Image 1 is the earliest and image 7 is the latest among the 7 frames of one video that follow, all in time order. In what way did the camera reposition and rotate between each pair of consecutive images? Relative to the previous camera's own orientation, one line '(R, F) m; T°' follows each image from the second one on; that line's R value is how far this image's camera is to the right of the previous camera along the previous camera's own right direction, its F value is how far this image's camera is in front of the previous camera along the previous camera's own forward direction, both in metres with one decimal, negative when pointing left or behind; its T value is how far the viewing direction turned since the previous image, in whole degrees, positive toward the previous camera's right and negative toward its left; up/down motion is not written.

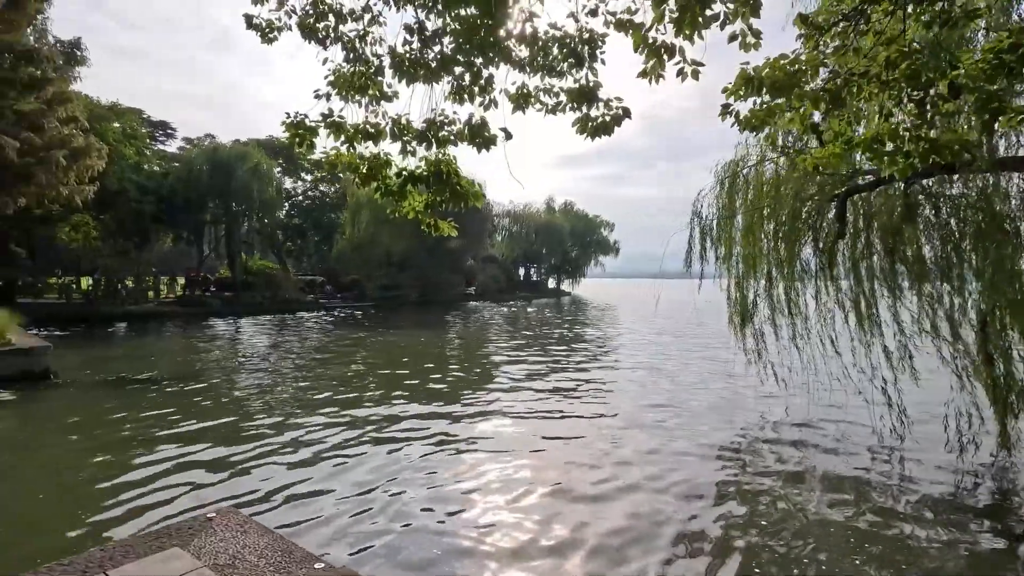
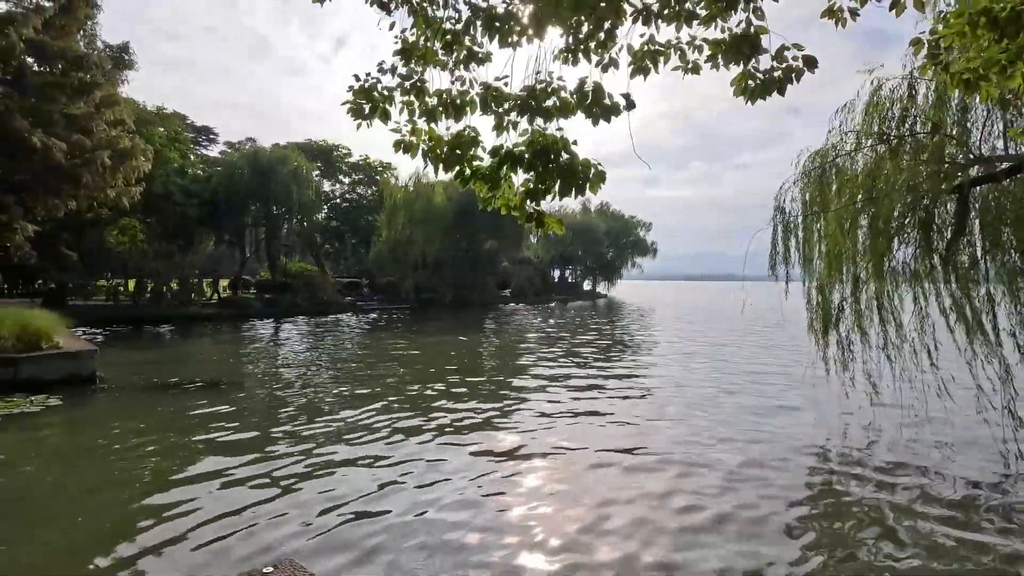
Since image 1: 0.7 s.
(-0.2, +0.3) m; -3°
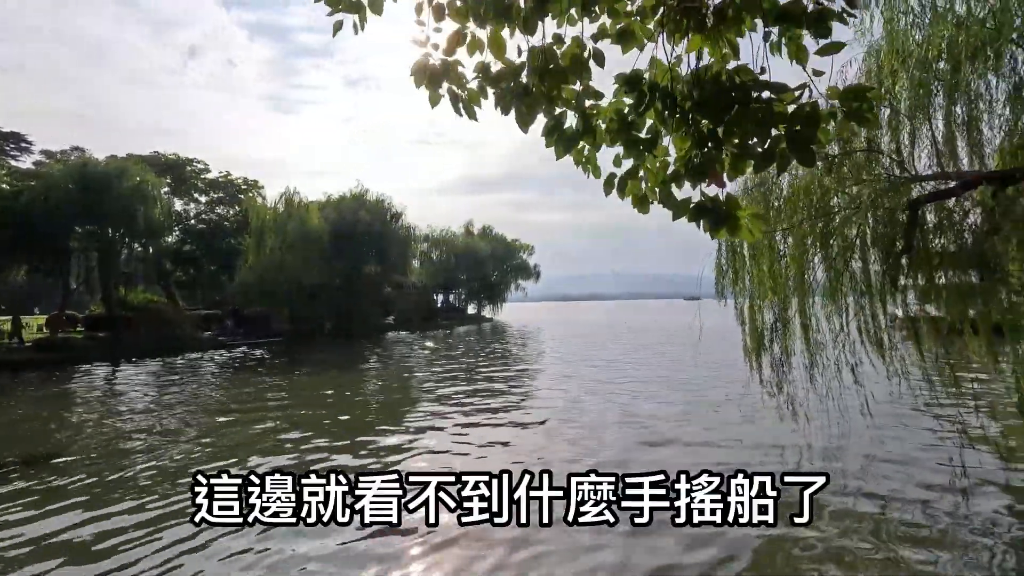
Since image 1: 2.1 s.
(-0.2, +1.2) m; +11°
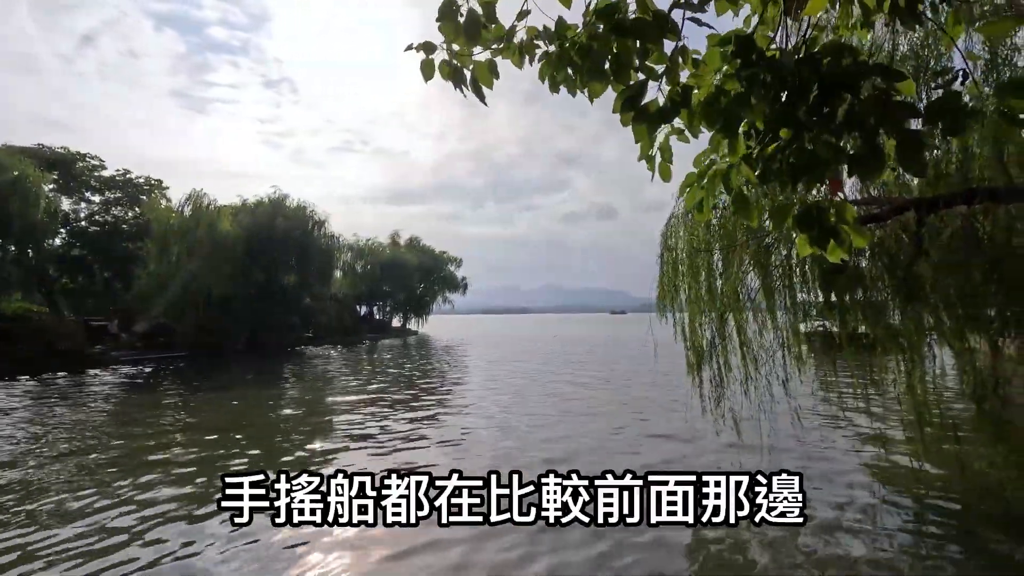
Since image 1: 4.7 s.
(0.0, +0.6) m; +7°
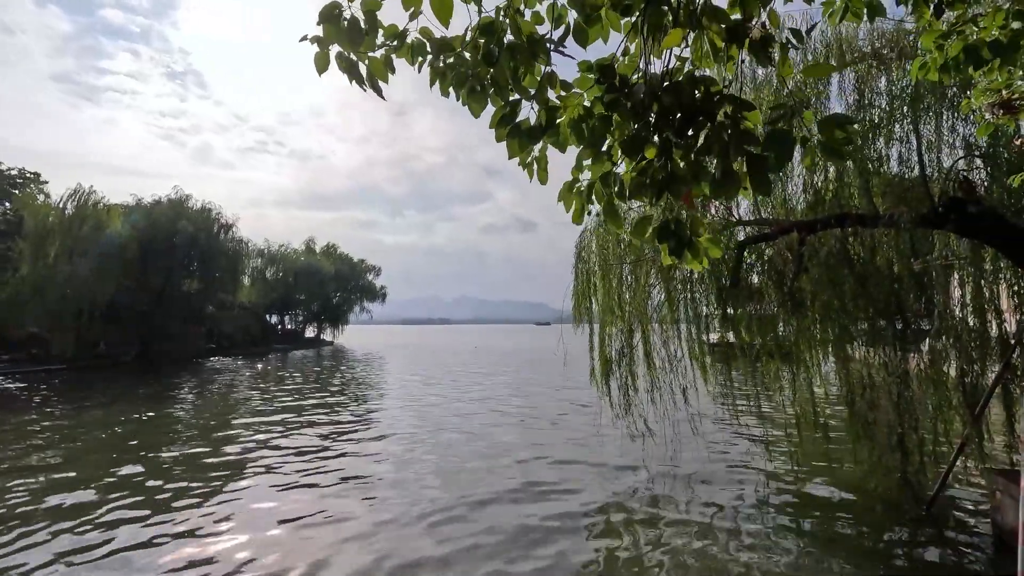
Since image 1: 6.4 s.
(+0.3, +0.3) m; +7°
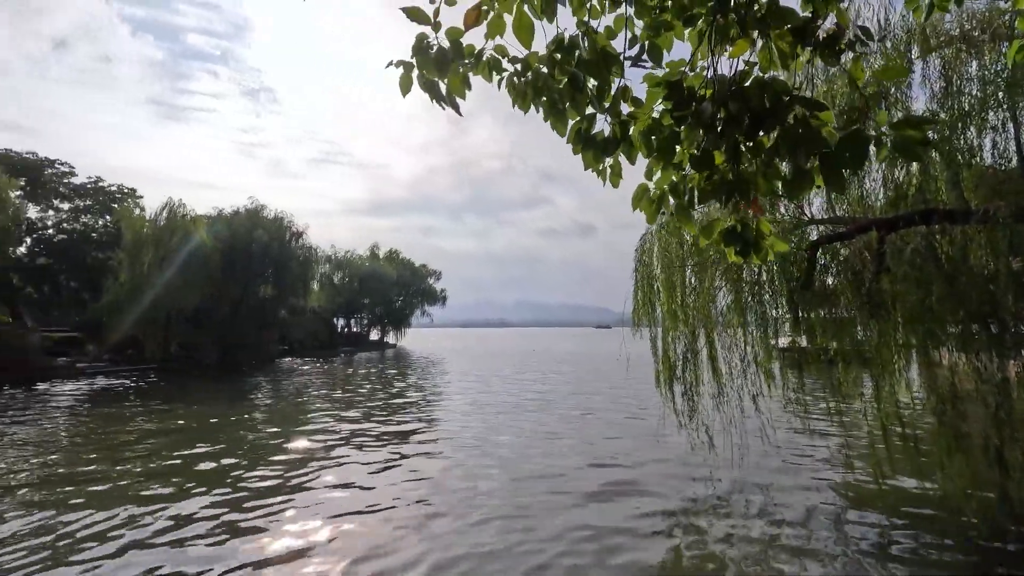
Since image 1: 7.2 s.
(-0.2, -0.3) m; -5°
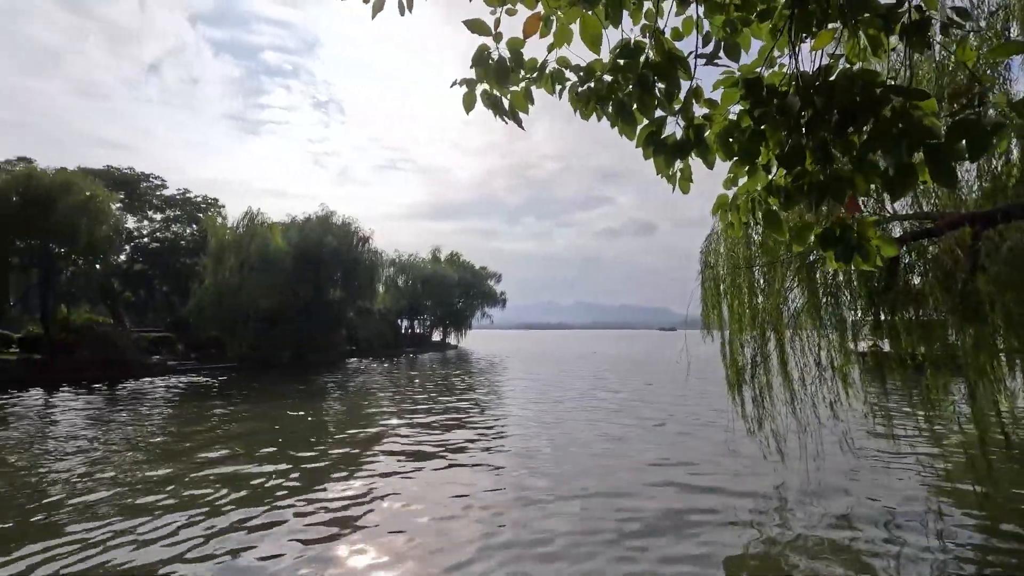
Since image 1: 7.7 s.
(-0.1, -0.2) m; -5°
